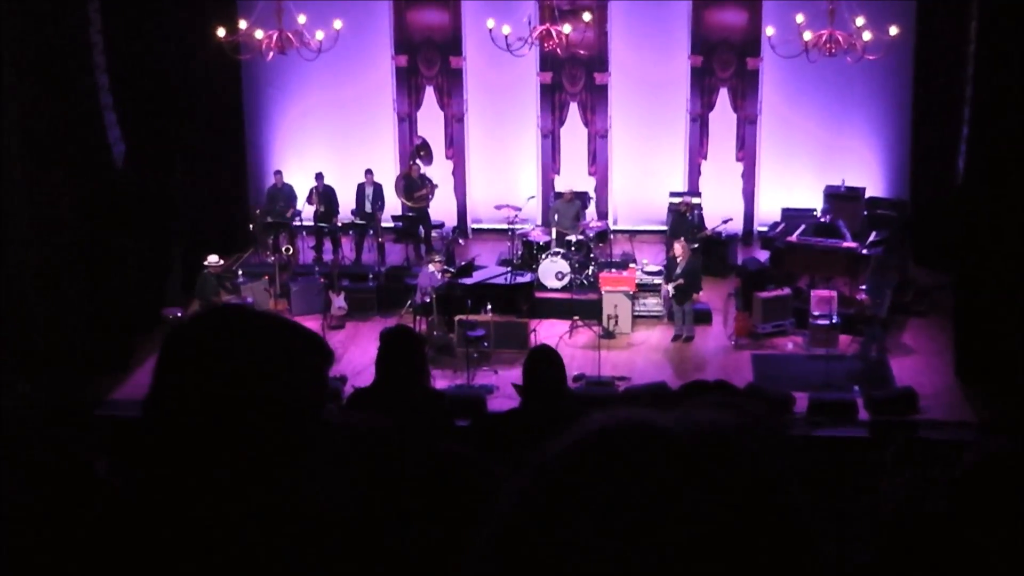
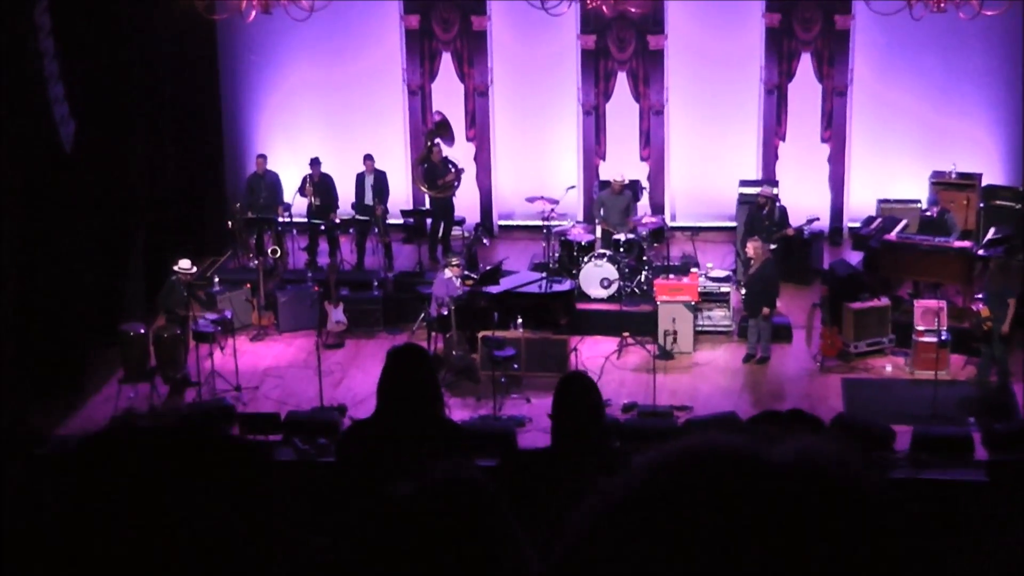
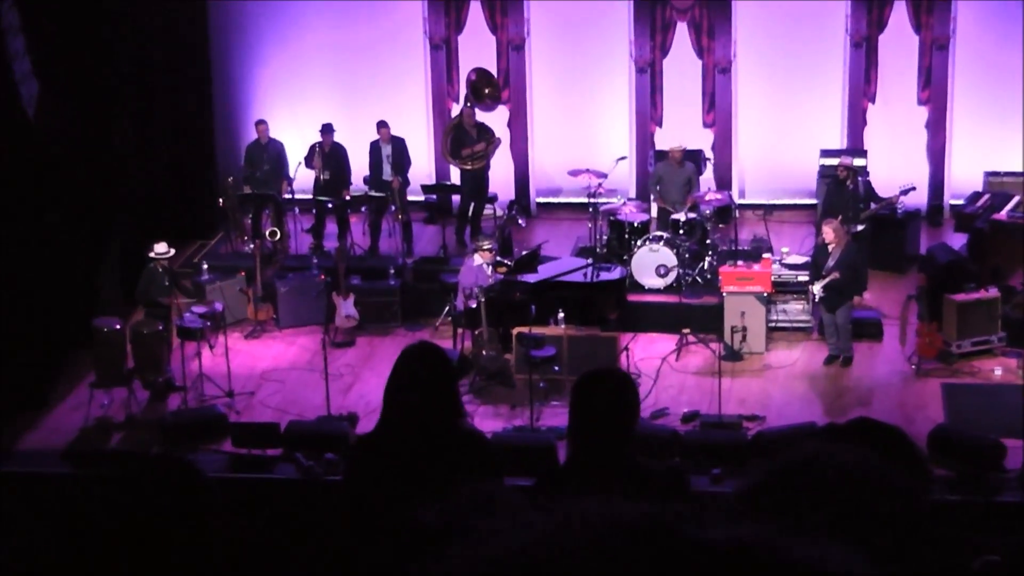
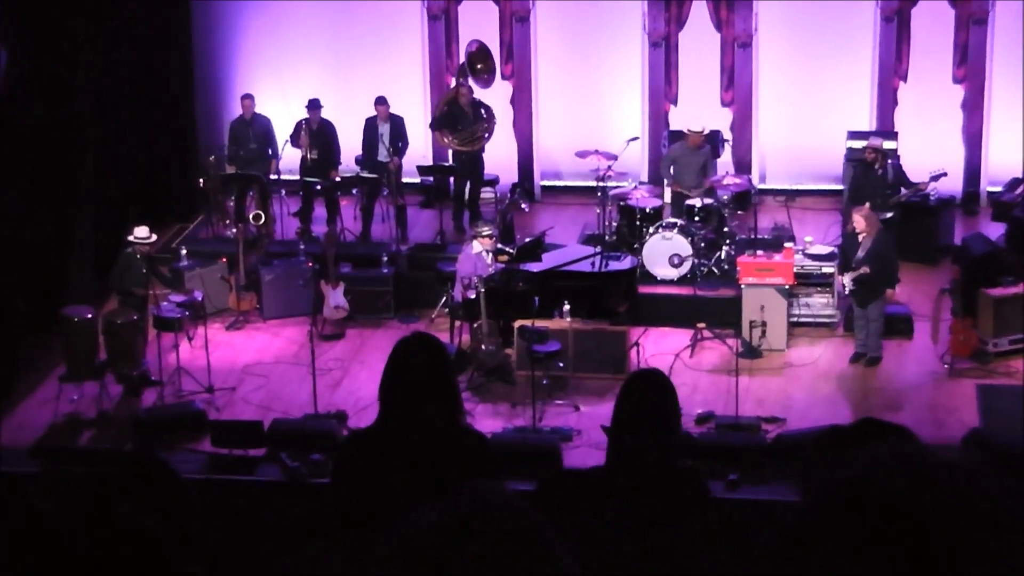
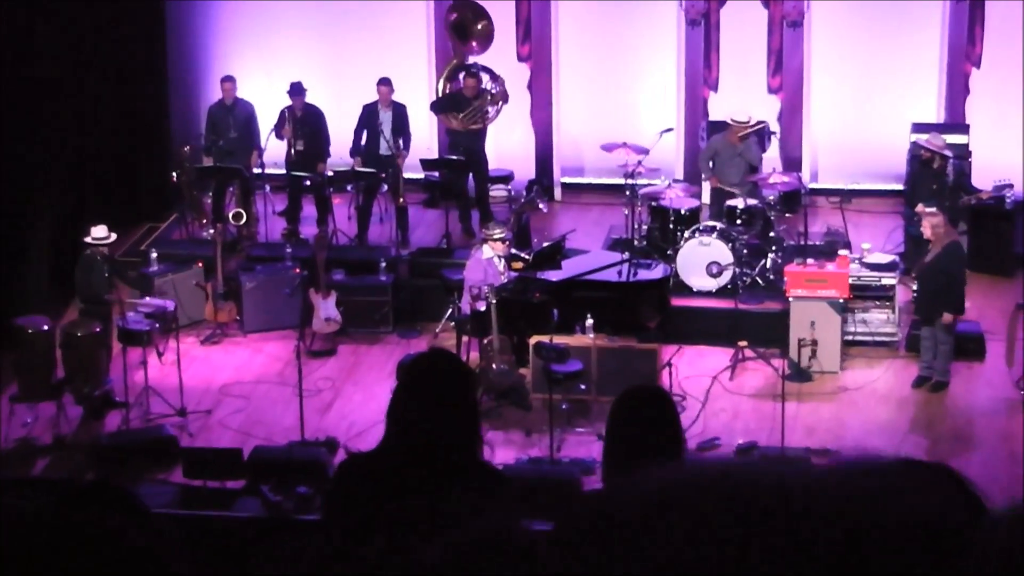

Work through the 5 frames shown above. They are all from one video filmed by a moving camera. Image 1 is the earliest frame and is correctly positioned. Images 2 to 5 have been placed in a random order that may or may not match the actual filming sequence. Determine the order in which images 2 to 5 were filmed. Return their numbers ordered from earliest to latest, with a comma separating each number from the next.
2, 3, 4, 5
